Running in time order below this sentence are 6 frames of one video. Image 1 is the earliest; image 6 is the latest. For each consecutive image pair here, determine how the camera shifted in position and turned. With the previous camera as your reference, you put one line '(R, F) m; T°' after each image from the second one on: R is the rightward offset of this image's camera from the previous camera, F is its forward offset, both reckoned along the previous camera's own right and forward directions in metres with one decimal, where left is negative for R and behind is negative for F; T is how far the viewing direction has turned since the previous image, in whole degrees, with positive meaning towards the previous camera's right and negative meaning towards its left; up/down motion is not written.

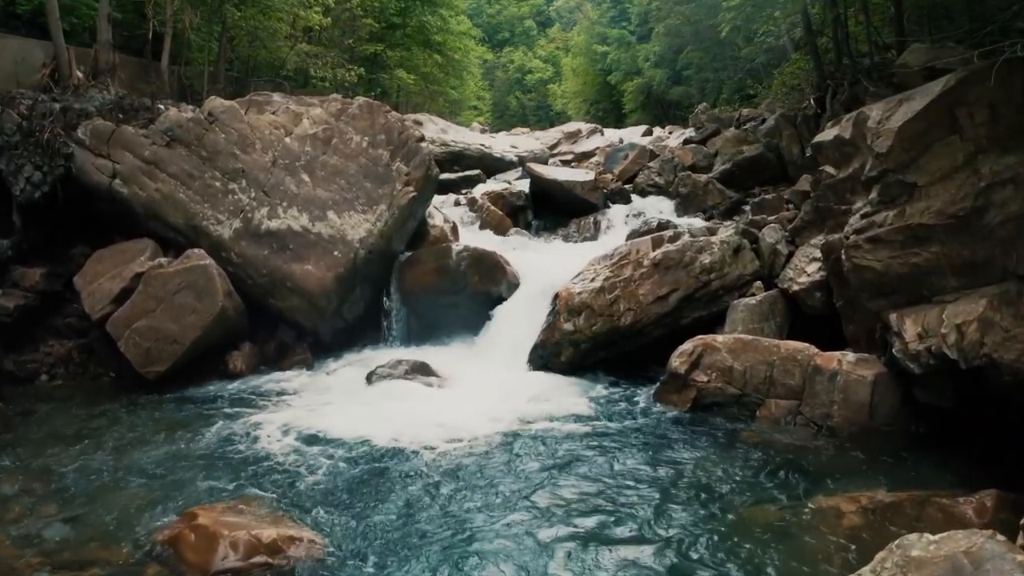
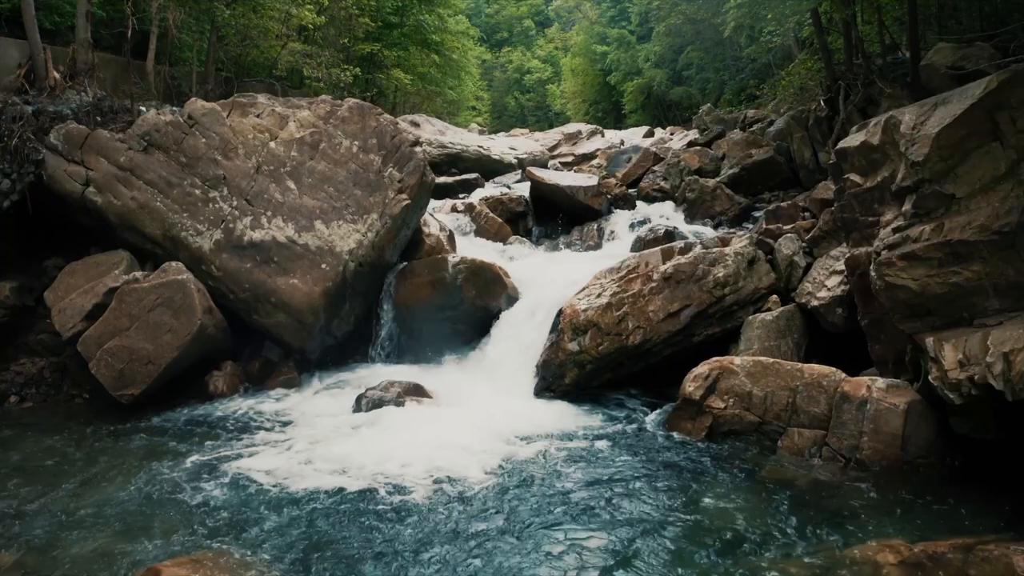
(0.0, +0.6) m; 0°
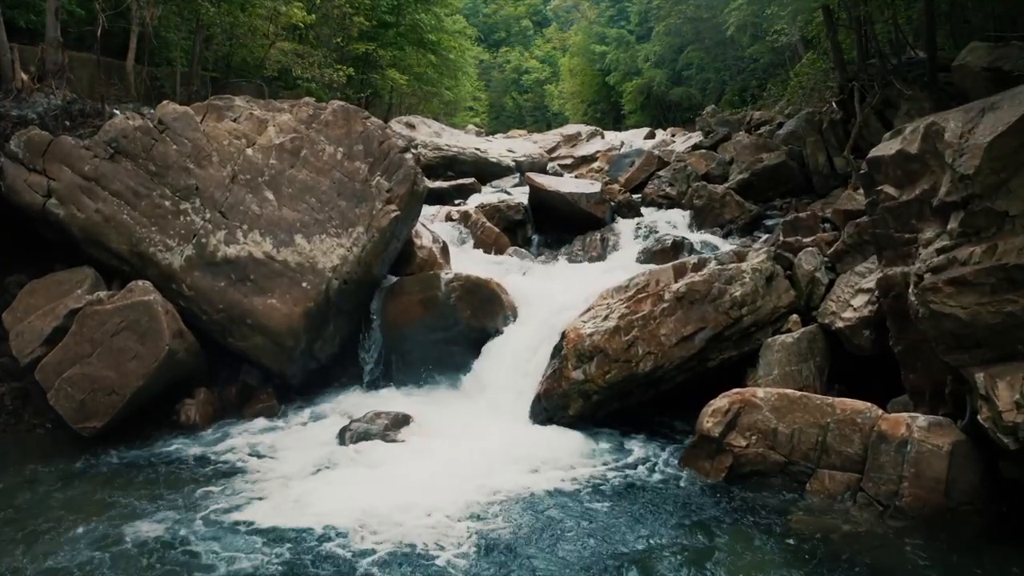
(0.0, +0.8) m; 0°
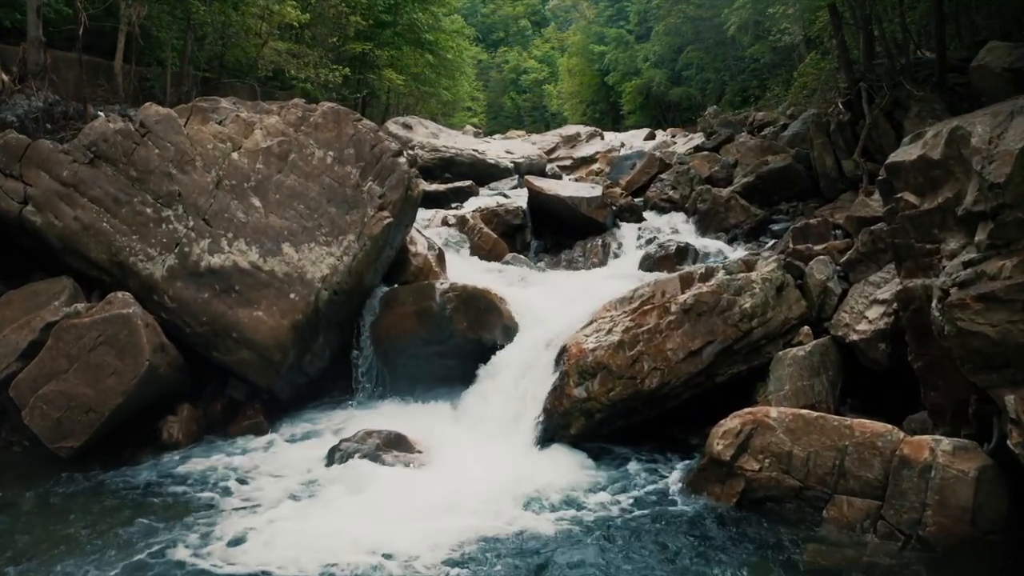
(0.0, +0.4) m; 0°
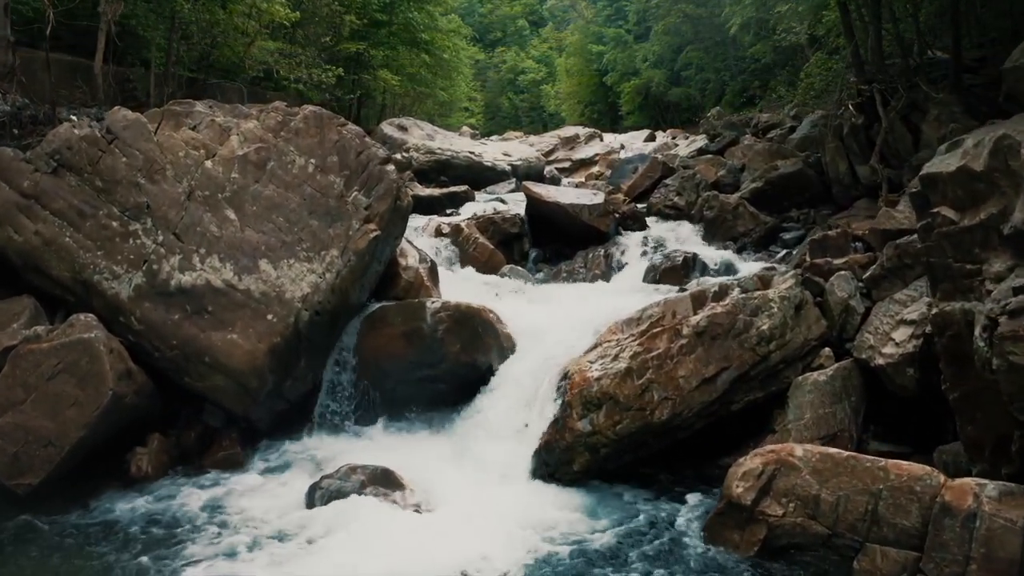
(0.0, +0.6) m; 0°
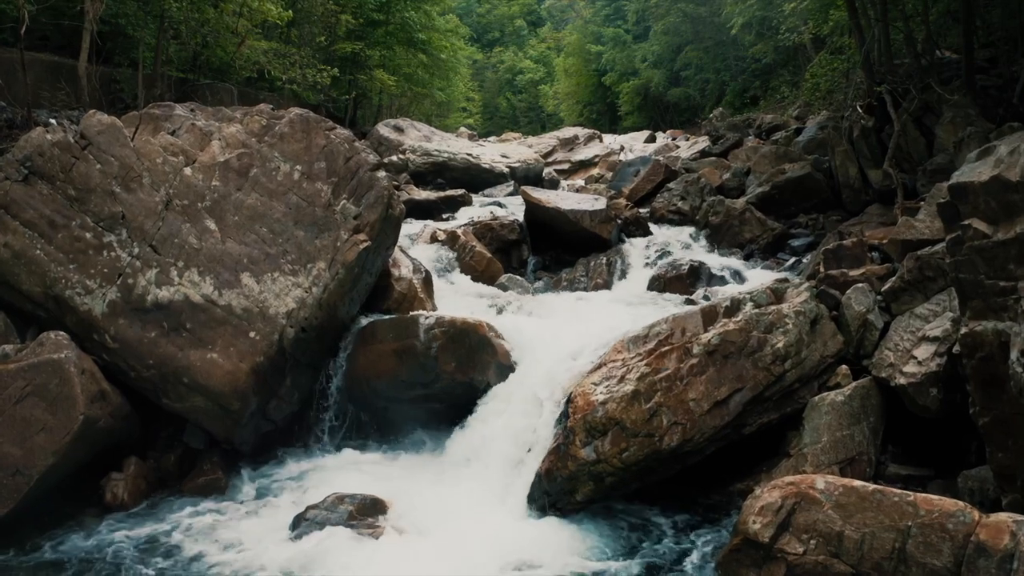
(0.0, +0.4) m; 0°
